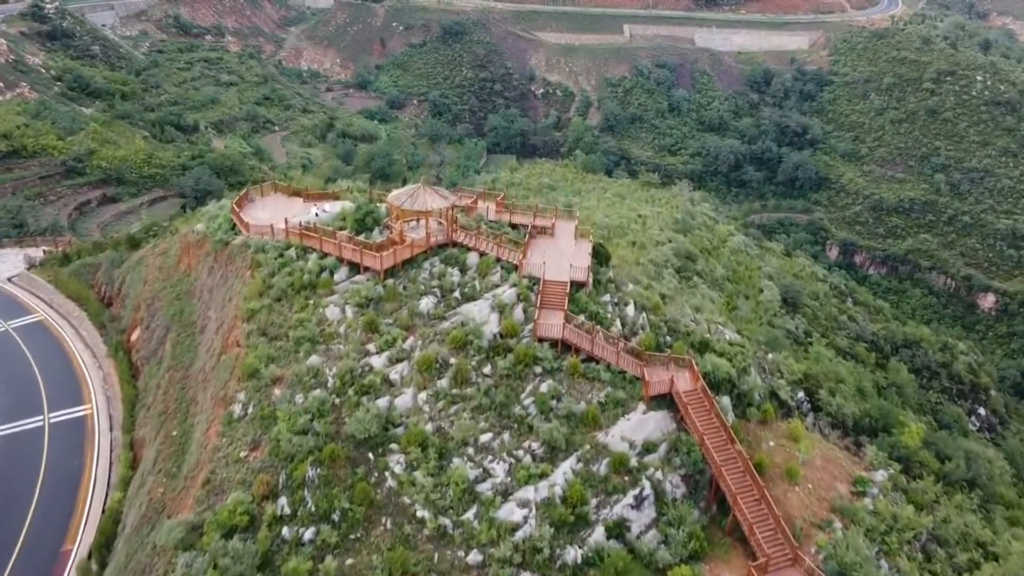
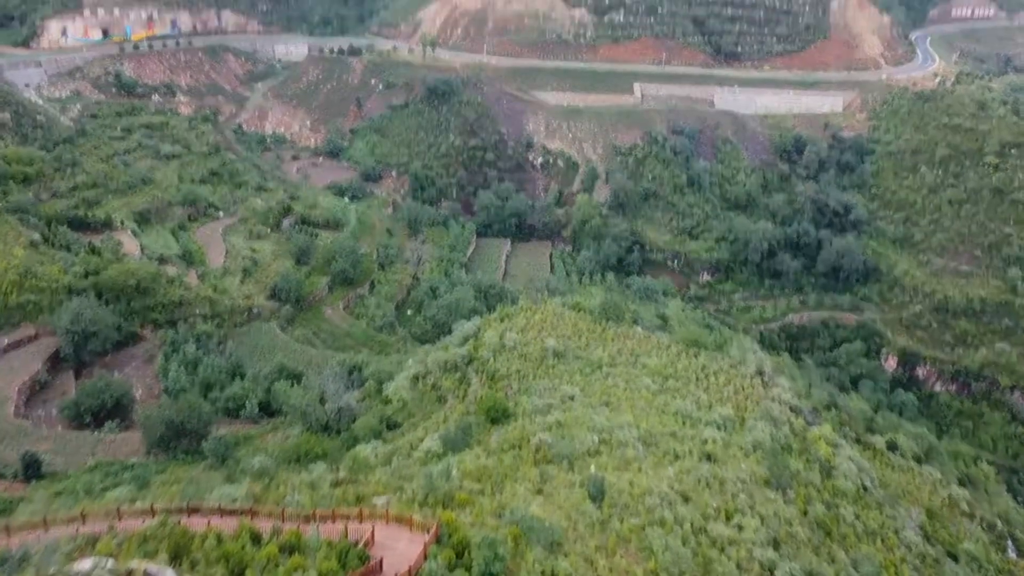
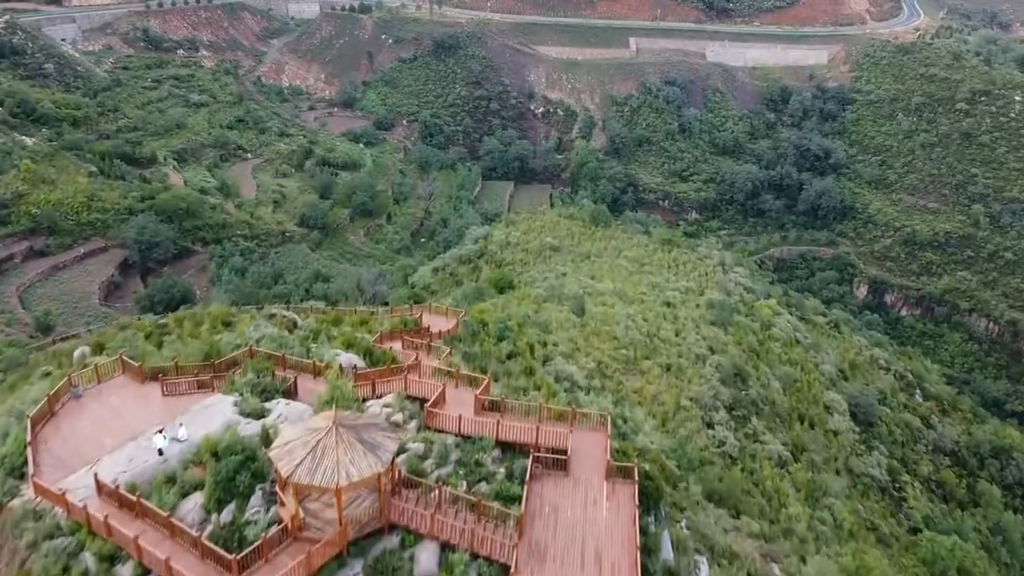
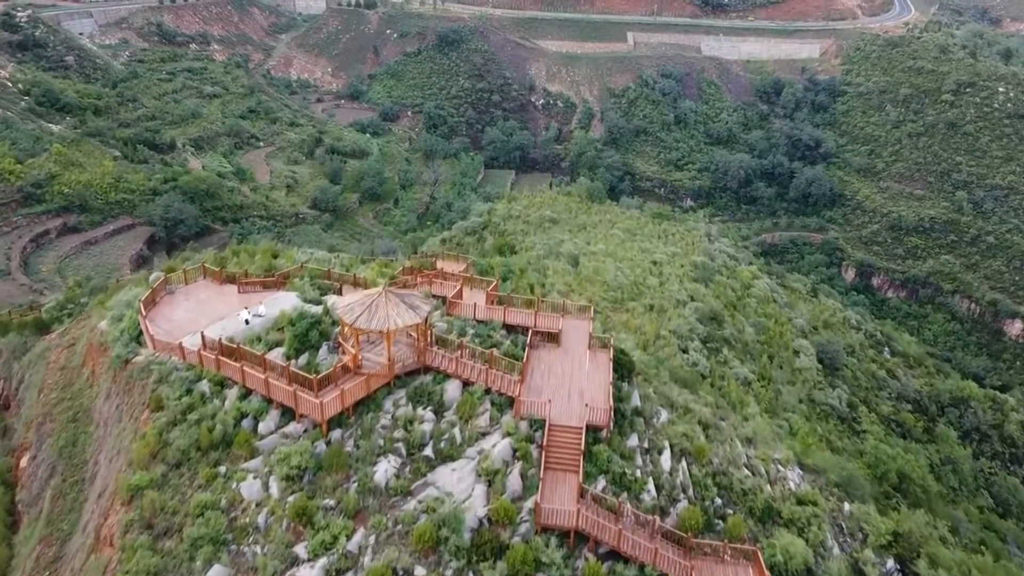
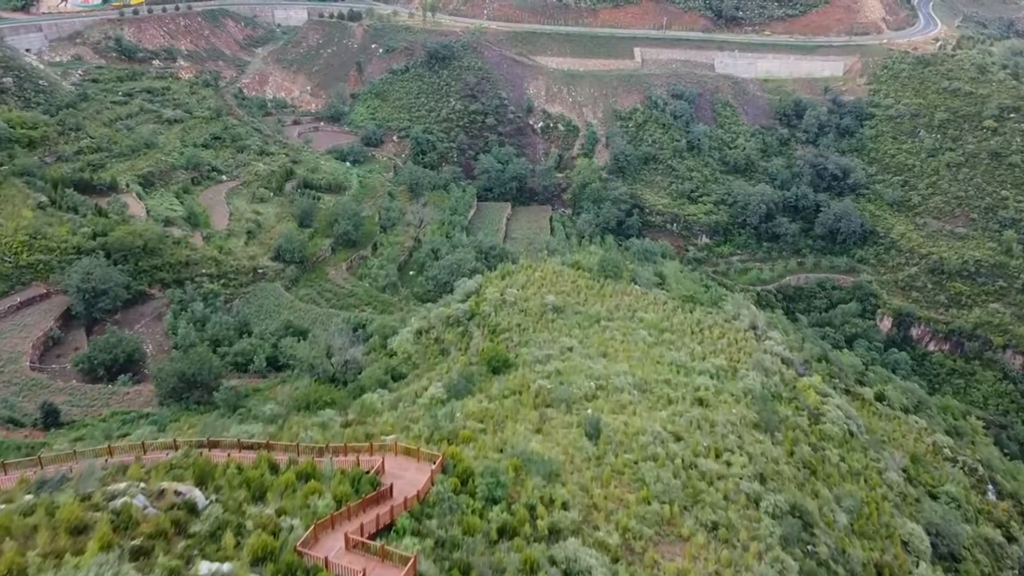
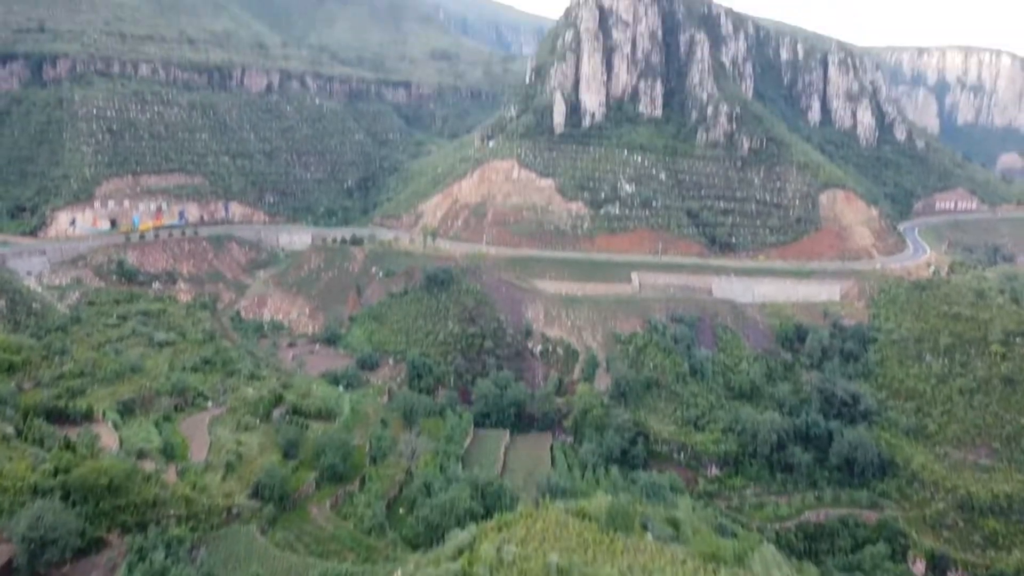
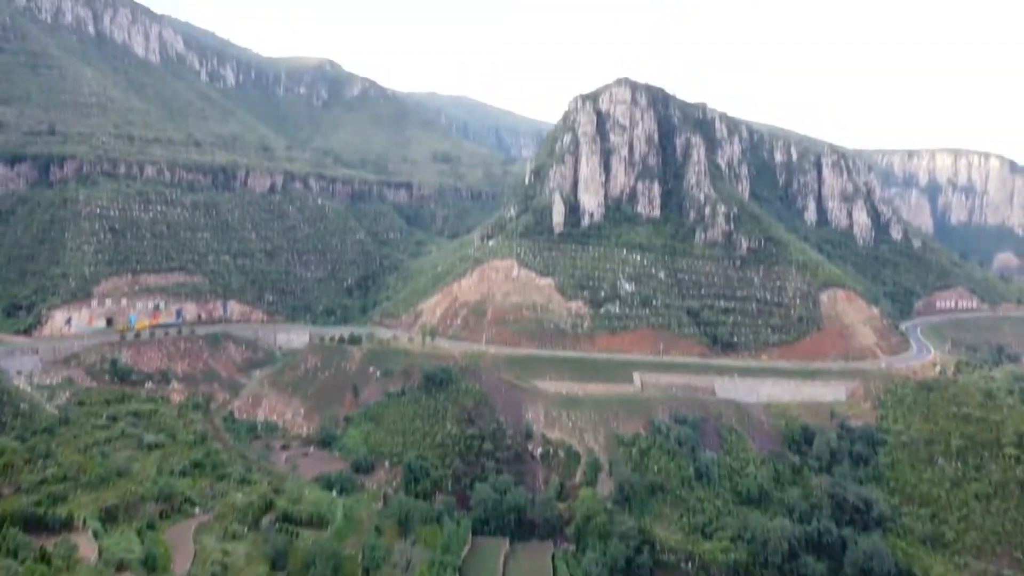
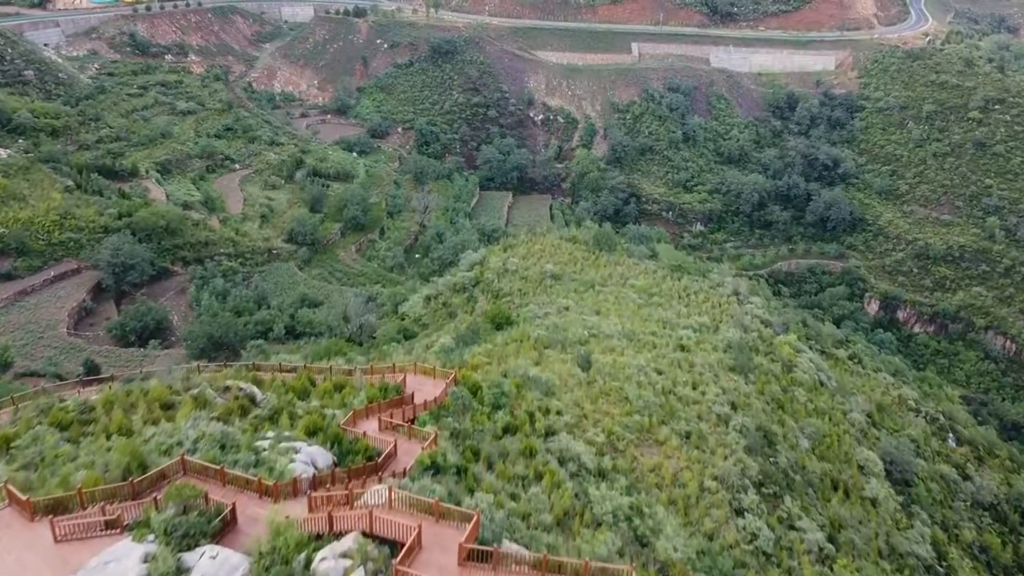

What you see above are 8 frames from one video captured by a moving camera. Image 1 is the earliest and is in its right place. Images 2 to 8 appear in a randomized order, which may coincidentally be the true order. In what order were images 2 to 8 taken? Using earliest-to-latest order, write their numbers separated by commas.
4, 3, 8, 5, 2, 6, 7
